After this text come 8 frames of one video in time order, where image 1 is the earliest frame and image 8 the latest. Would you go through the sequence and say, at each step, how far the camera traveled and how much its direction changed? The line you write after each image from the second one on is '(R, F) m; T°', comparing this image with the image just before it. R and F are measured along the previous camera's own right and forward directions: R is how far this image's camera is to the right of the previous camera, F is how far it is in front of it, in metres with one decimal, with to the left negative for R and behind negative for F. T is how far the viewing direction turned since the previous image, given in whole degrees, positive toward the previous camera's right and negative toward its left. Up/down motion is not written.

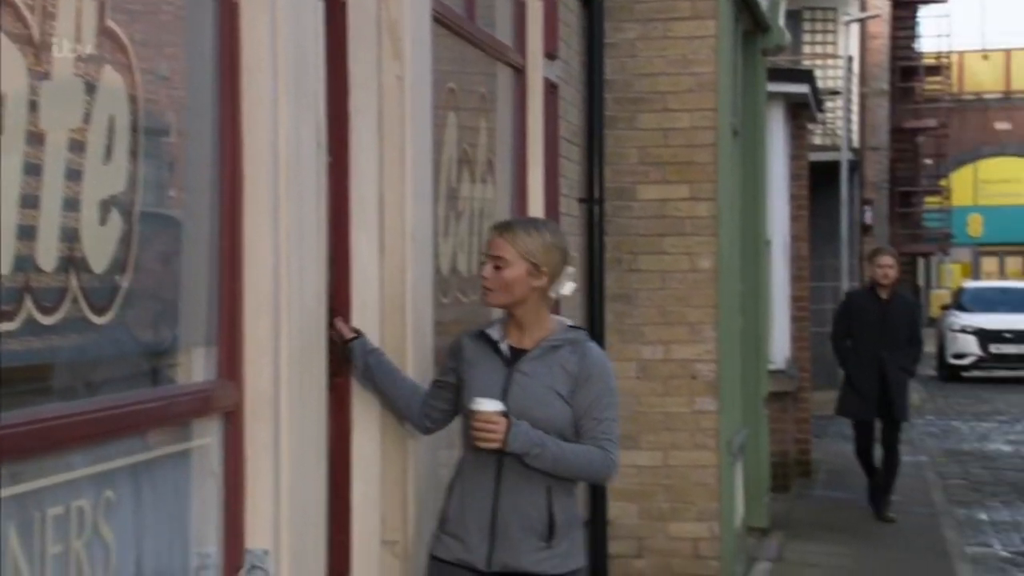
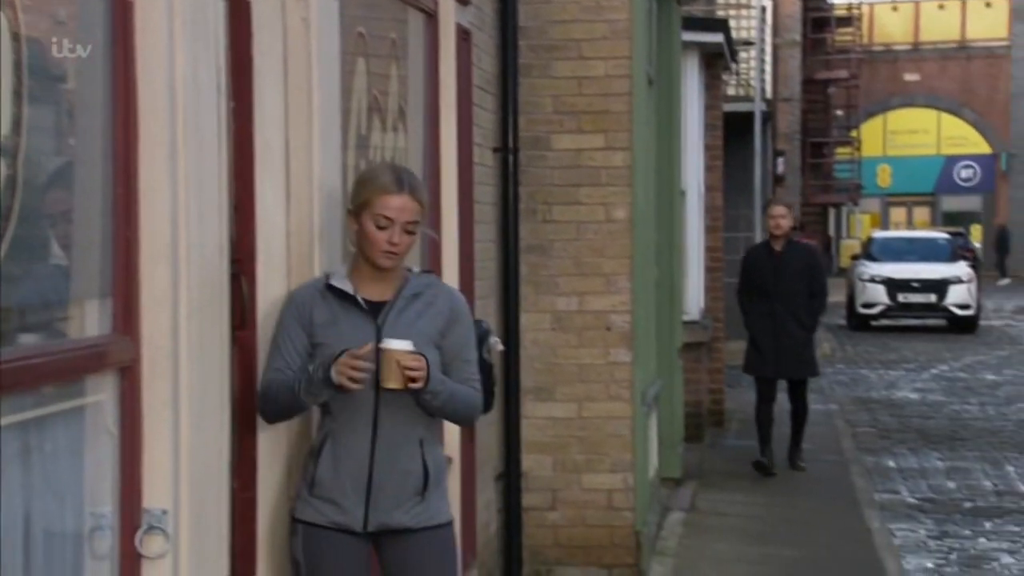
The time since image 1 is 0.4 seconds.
(0.0, +0.1) m; +3°
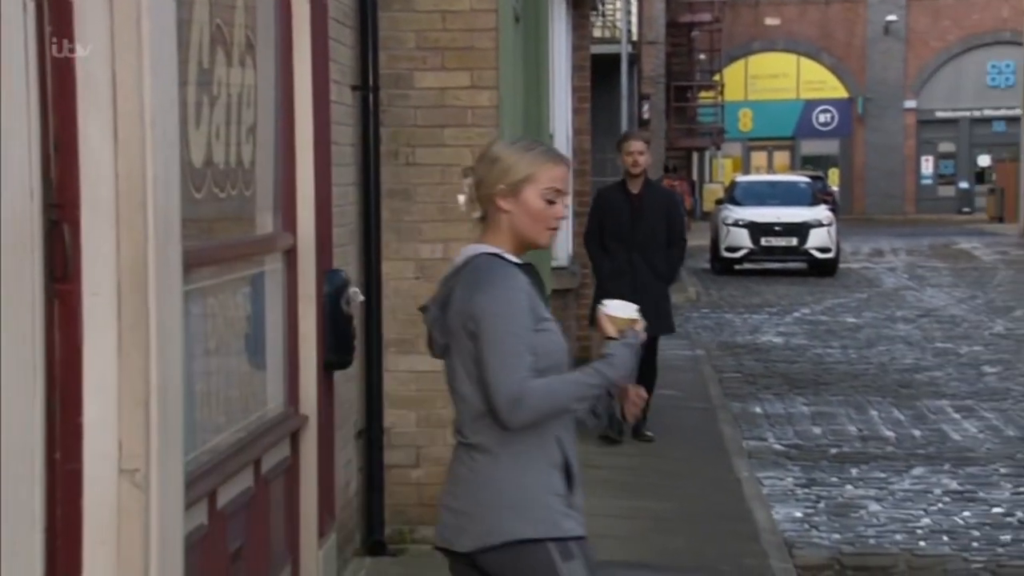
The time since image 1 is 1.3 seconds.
(0.0, +0.3) m; +5°
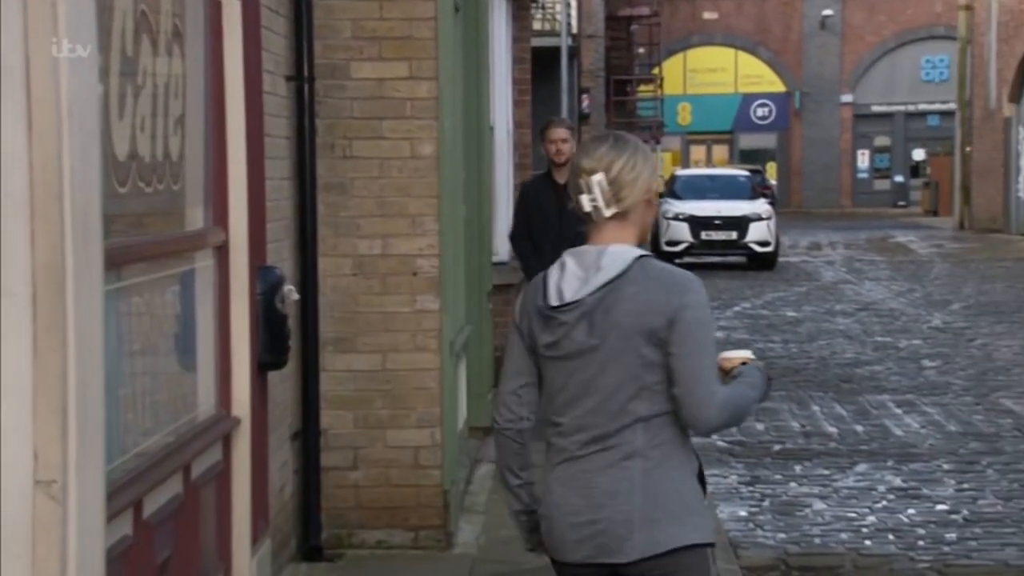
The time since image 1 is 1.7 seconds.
(0.0, +0.2) m; +2°
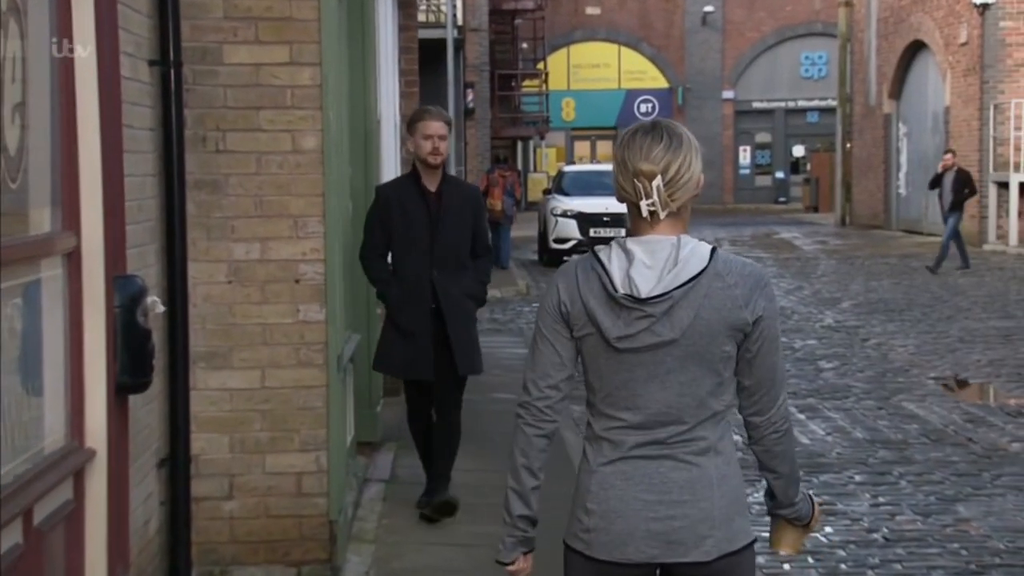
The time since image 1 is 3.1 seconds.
(0.0, +0.6) m; +4°
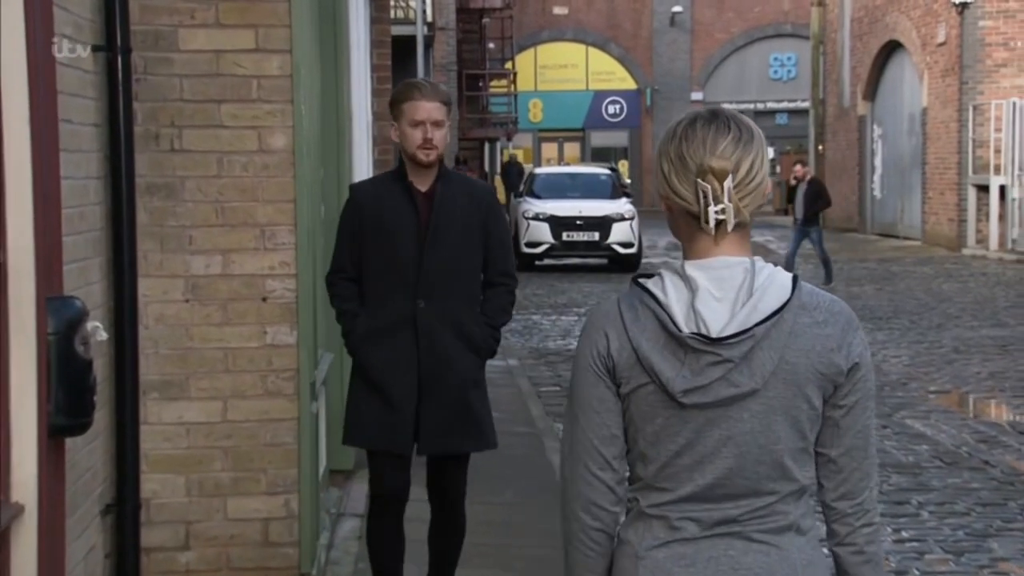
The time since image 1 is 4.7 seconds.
(-0.1, +0.7) m; +1°
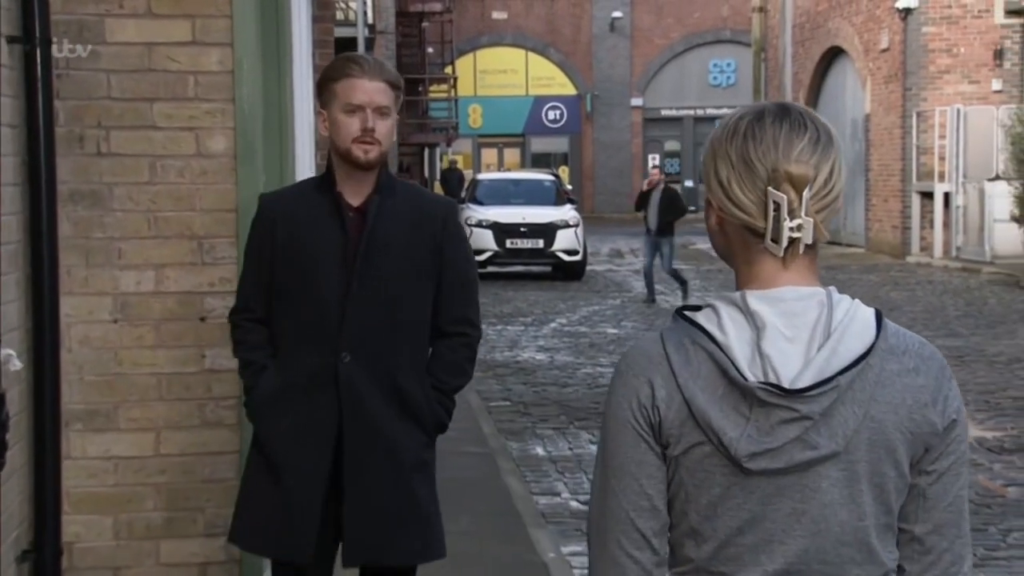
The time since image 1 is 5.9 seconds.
(-0.1, +0.5) m; +2°
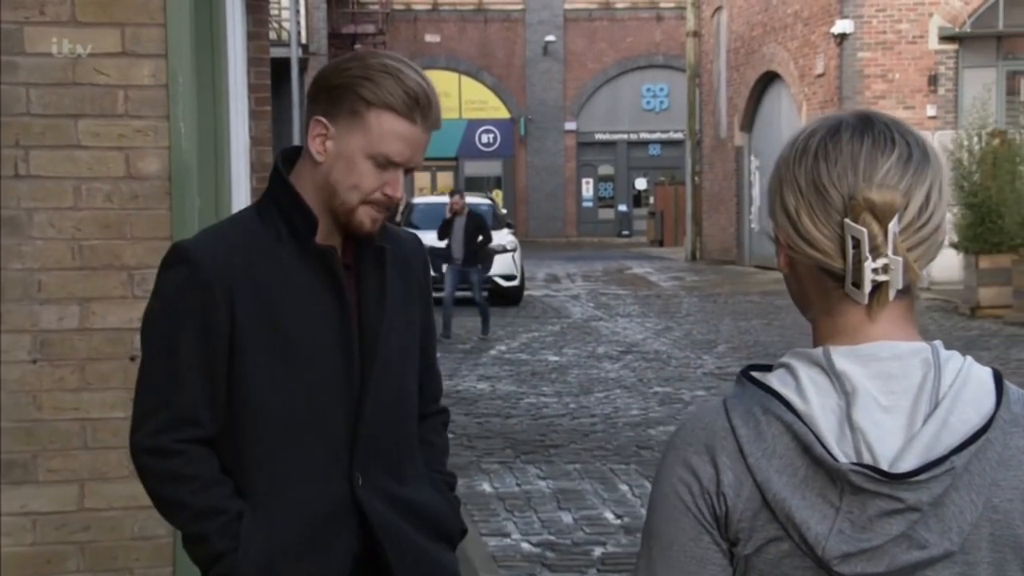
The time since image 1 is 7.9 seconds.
(-0.1, +0.4) m; +3°
